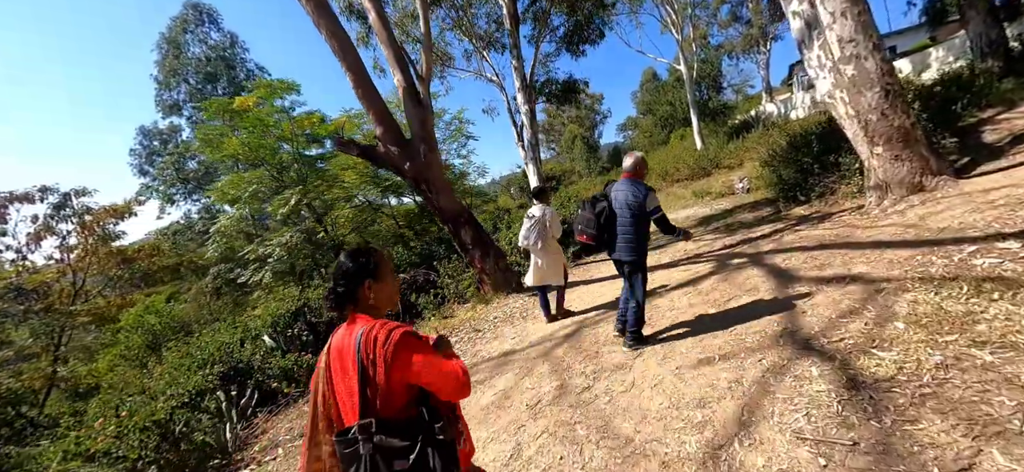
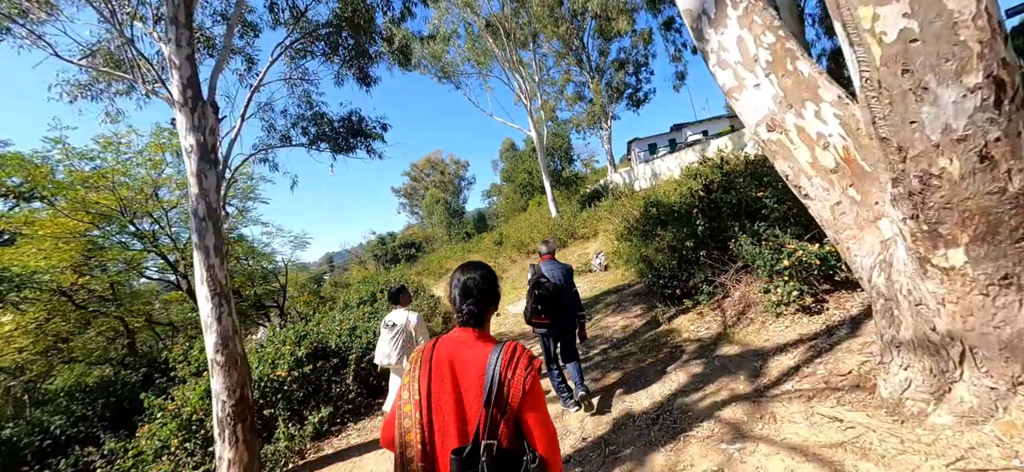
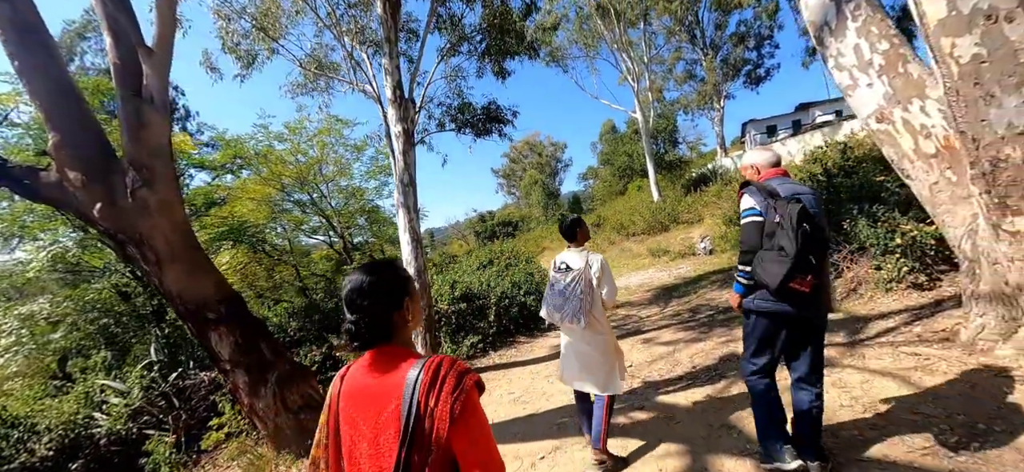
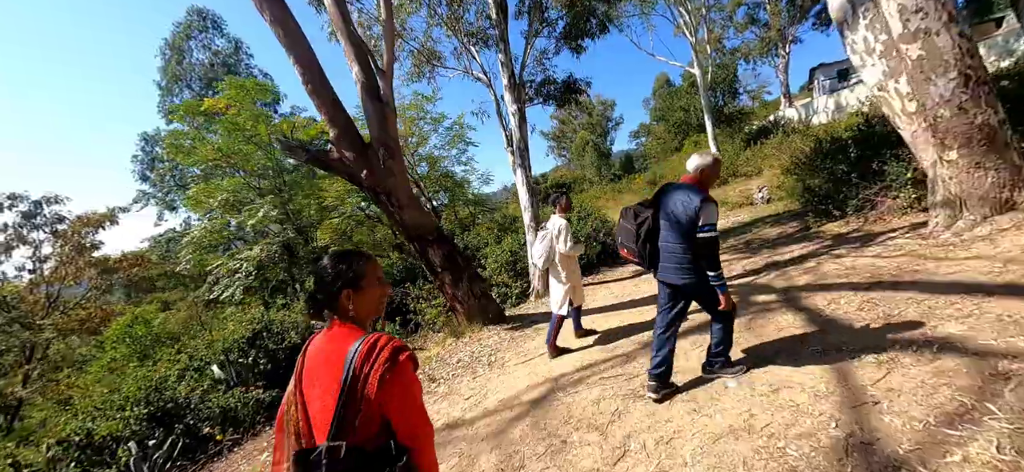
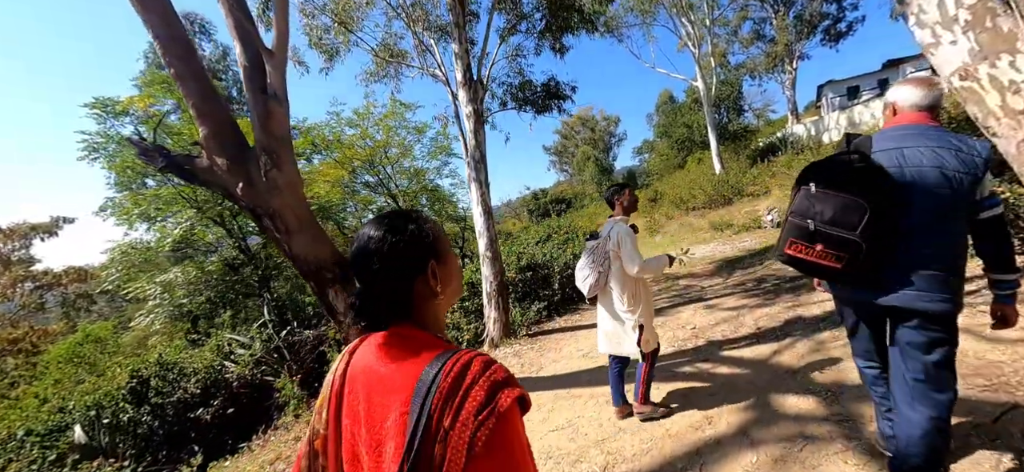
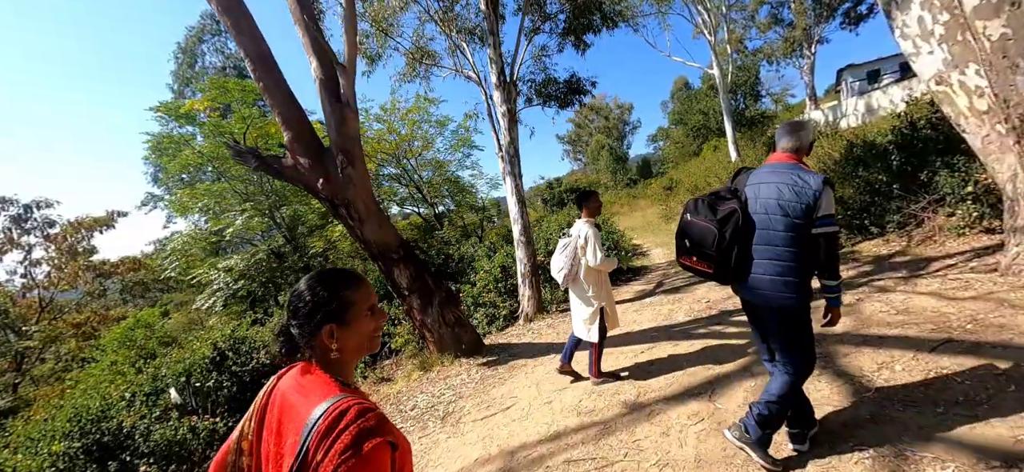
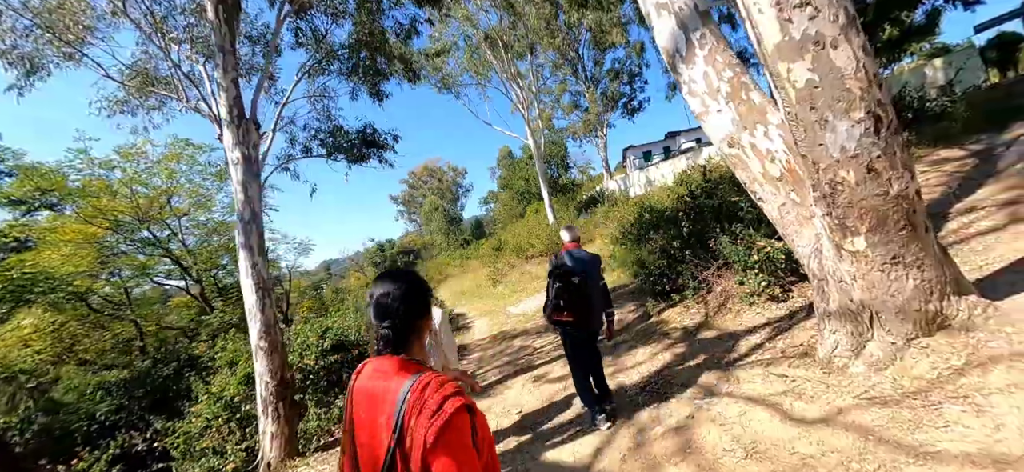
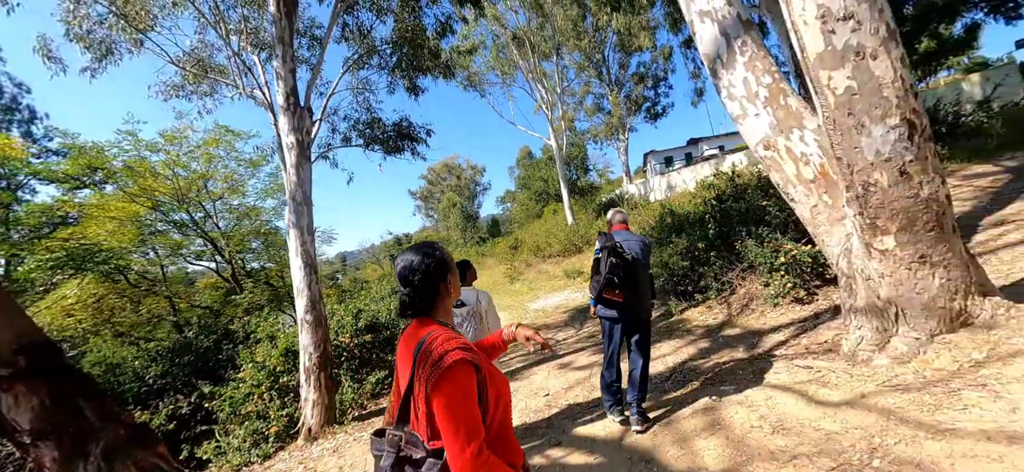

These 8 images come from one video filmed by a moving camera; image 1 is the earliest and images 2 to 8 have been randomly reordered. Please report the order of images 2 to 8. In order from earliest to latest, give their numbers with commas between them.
4, 6, 5, 3, 8, 7, 2
